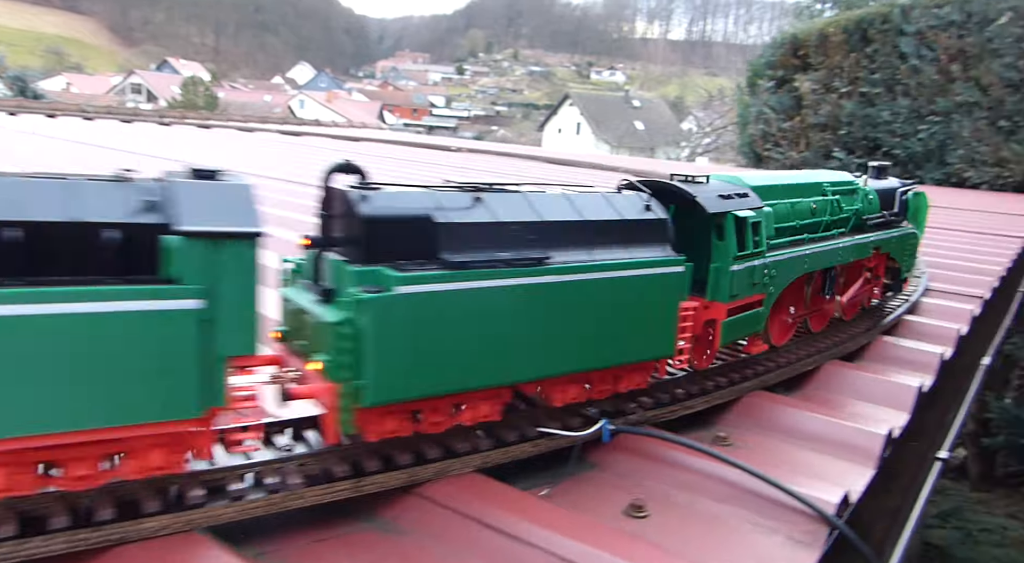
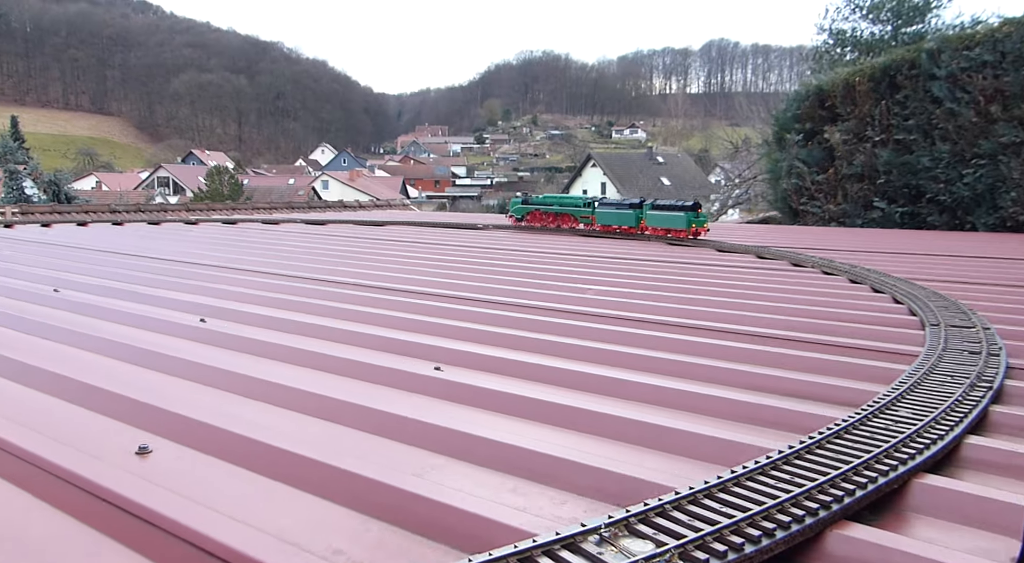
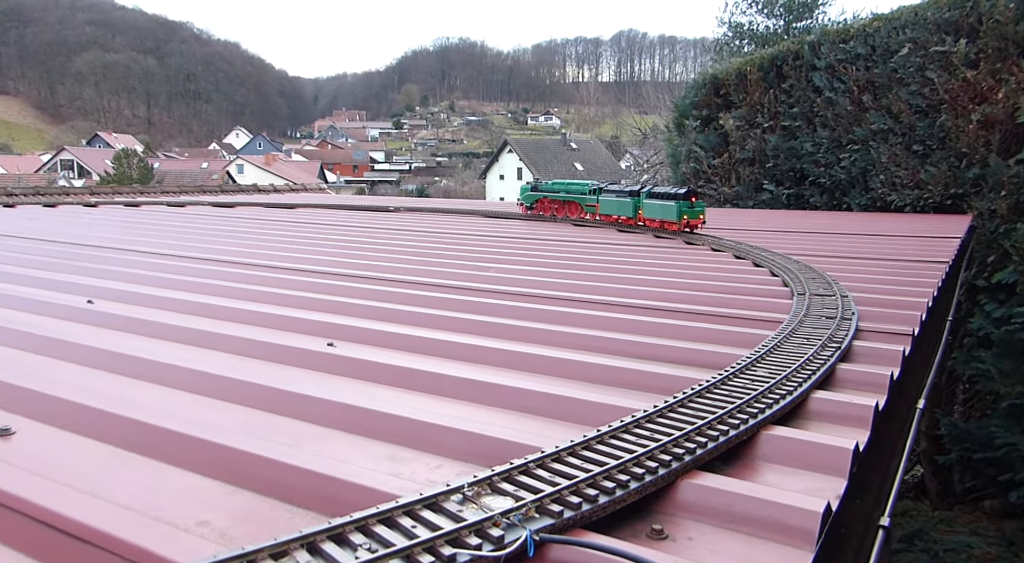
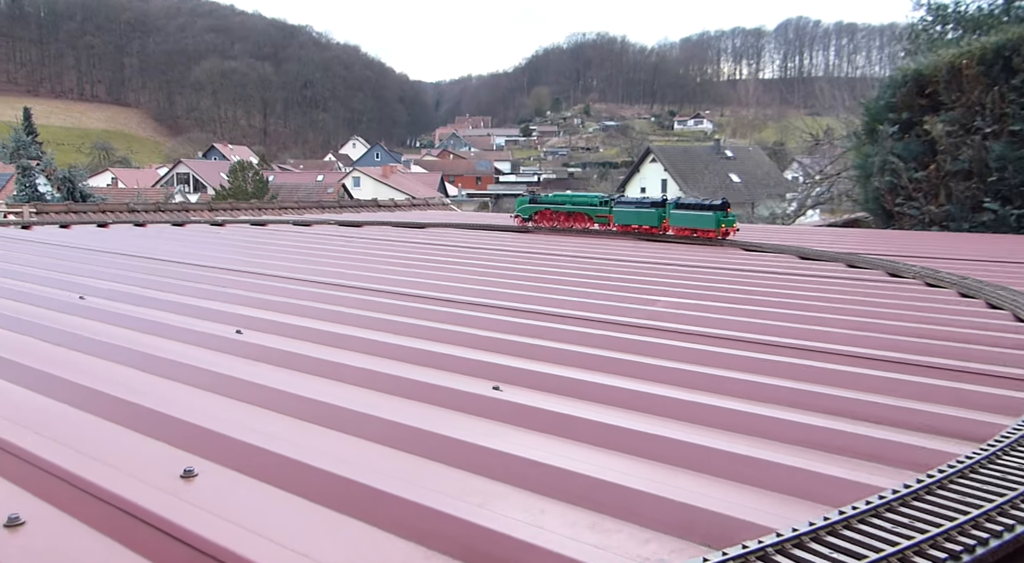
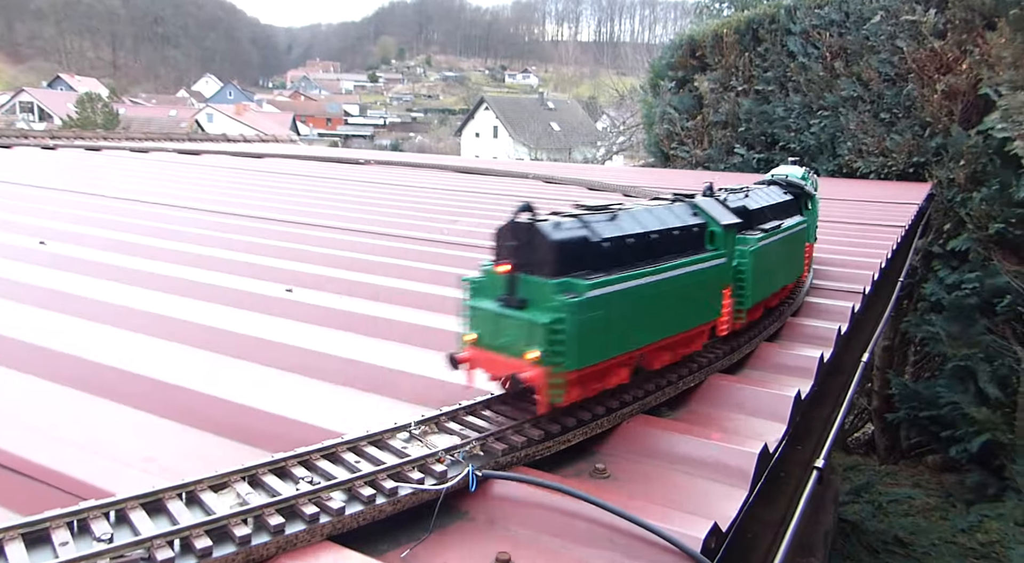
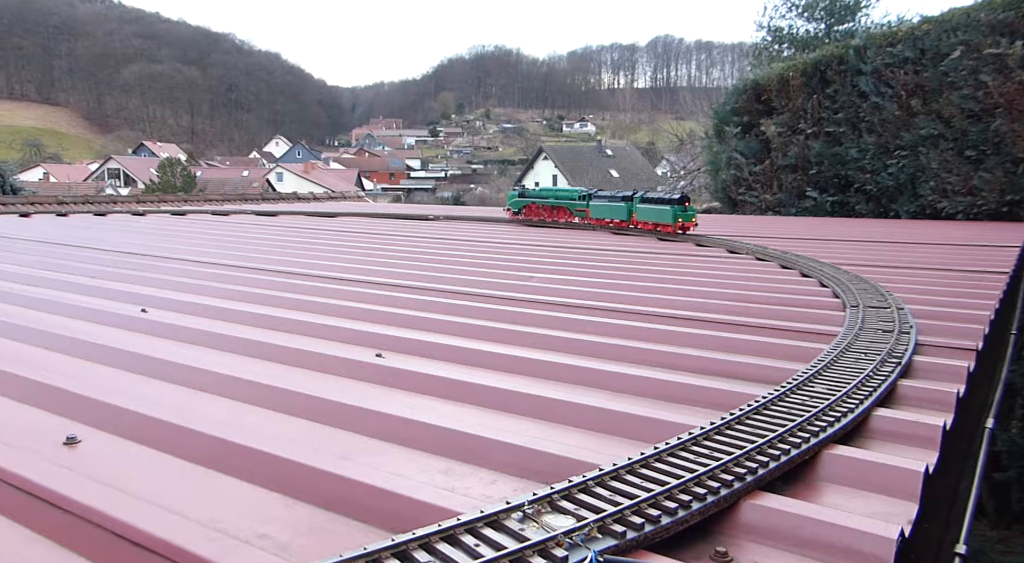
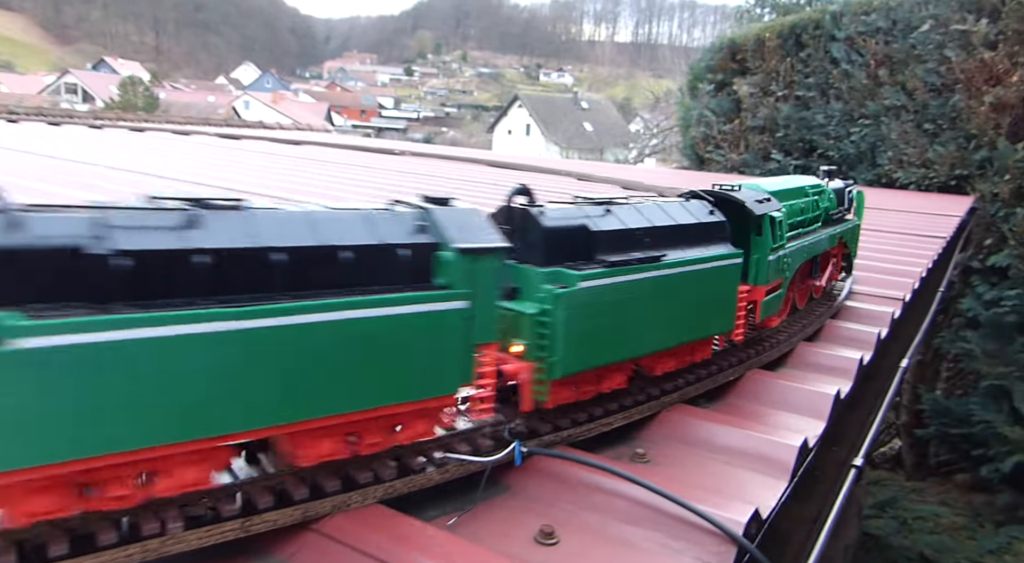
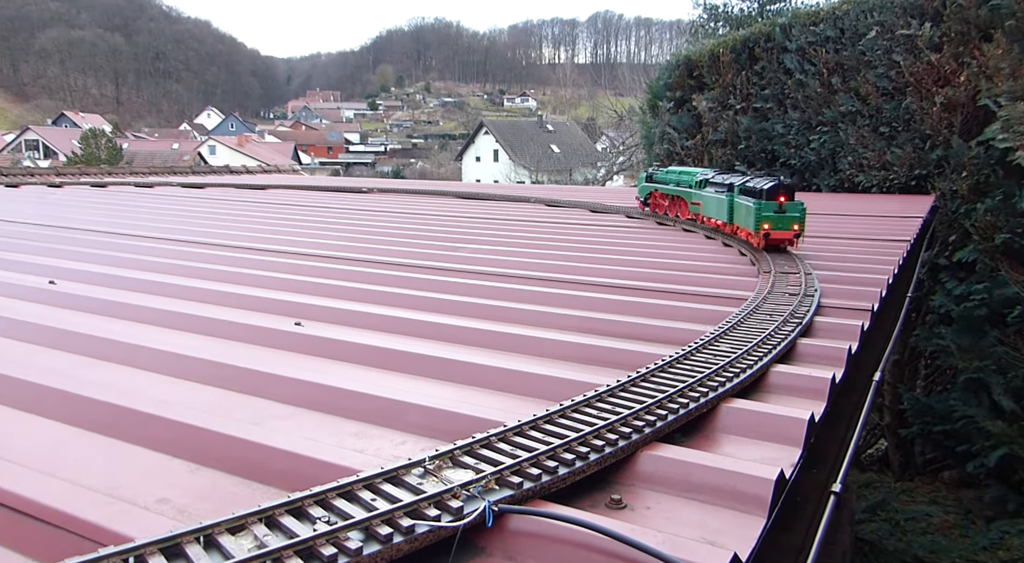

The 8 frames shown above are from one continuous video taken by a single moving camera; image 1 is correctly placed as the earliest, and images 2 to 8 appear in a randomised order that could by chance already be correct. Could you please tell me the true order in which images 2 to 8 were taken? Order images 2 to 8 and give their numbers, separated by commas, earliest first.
7, 5, 8, 3, 6, 2, 4
